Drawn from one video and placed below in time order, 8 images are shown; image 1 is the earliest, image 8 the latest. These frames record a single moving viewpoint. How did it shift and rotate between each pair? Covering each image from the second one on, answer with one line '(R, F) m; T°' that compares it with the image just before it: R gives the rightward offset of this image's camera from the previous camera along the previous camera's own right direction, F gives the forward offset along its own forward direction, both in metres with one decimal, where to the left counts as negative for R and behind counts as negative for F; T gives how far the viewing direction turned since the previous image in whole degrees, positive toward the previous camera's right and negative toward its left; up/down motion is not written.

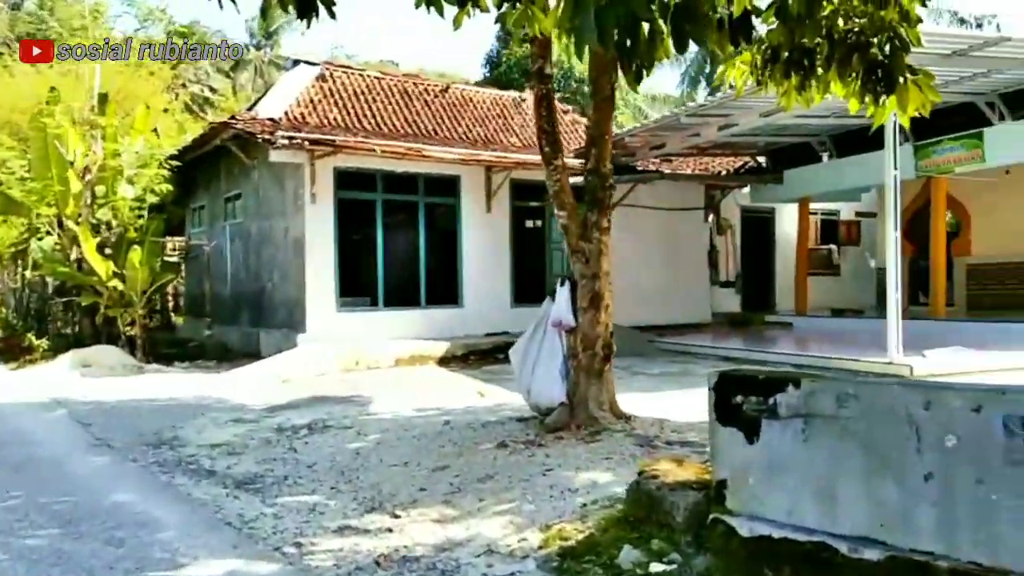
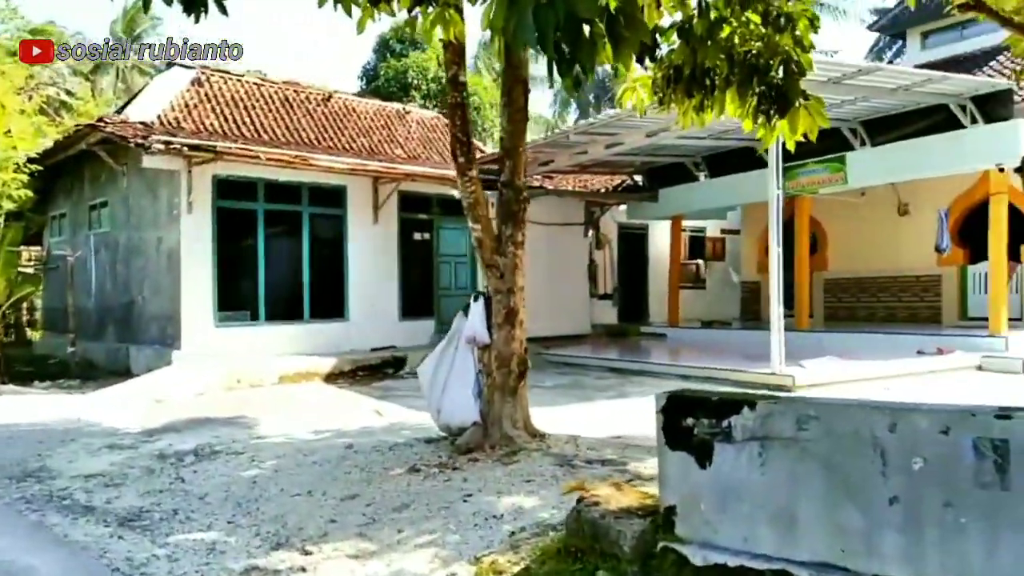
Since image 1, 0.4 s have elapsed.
(-0.3, +0.3) m; +8°
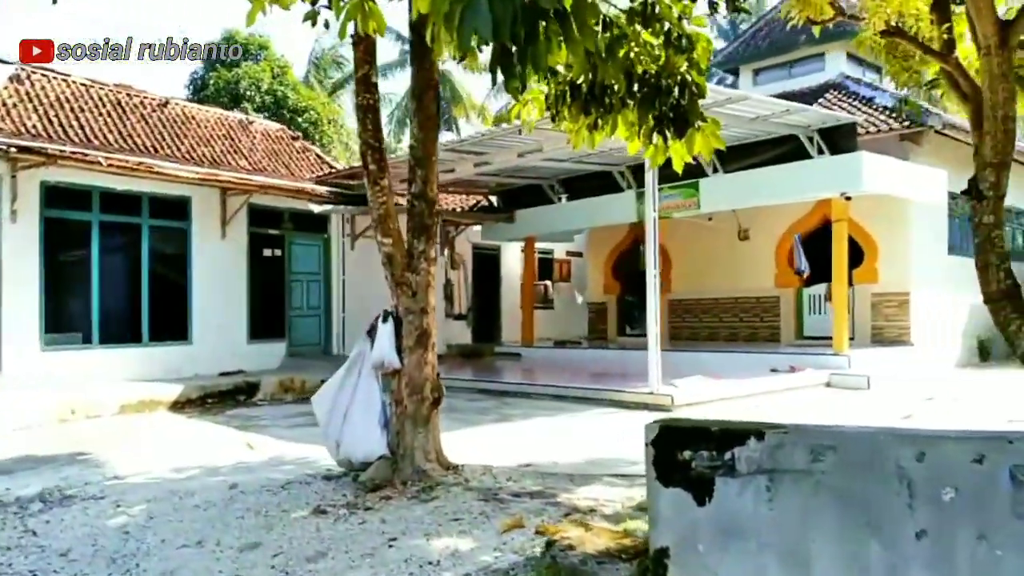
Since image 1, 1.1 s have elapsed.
(-0.6, +0.5) m; +11°
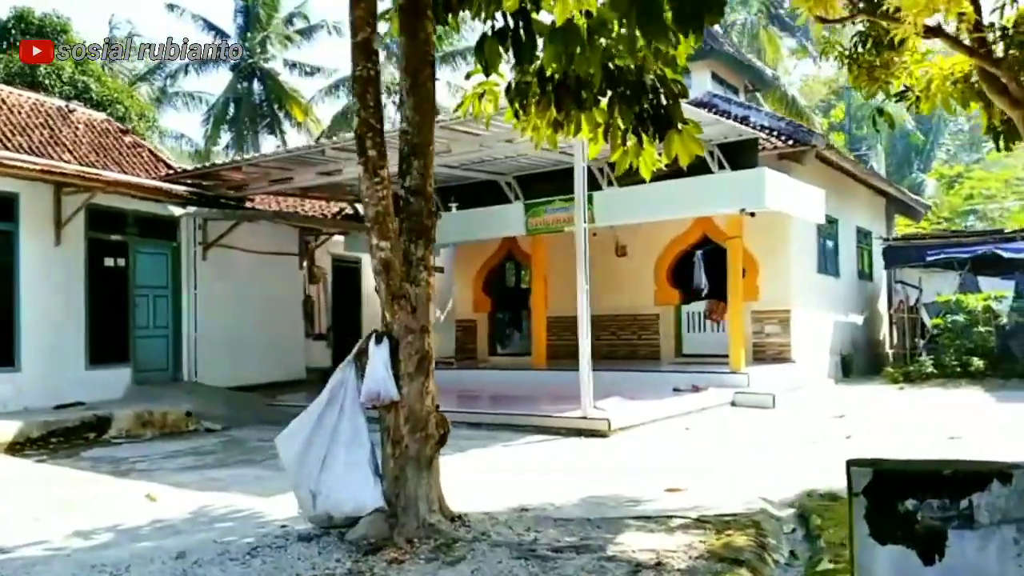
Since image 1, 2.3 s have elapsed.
(-1.2, +1.0) m; +13°
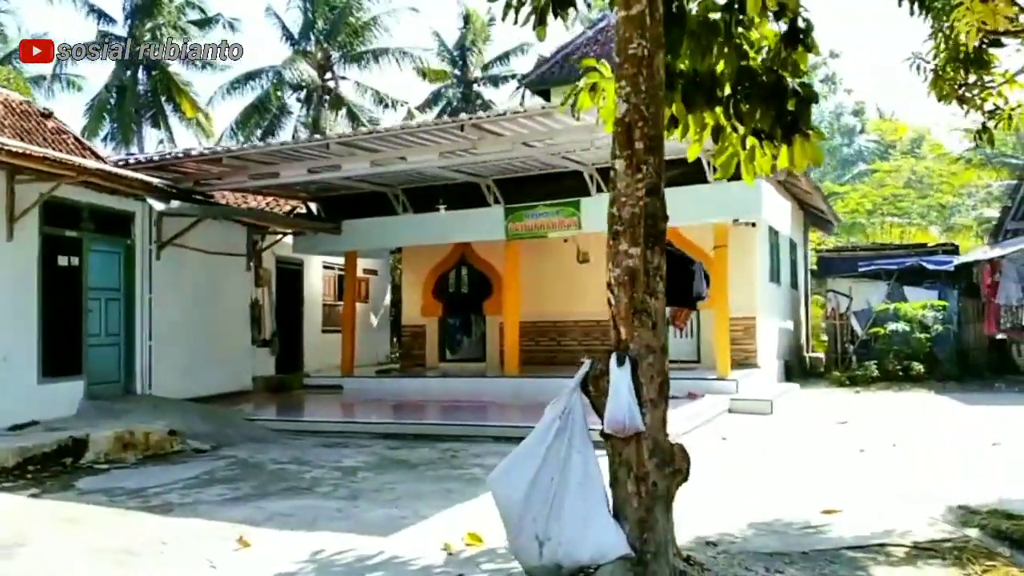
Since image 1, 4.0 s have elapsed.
(-1.9, +0.7) m; +10°
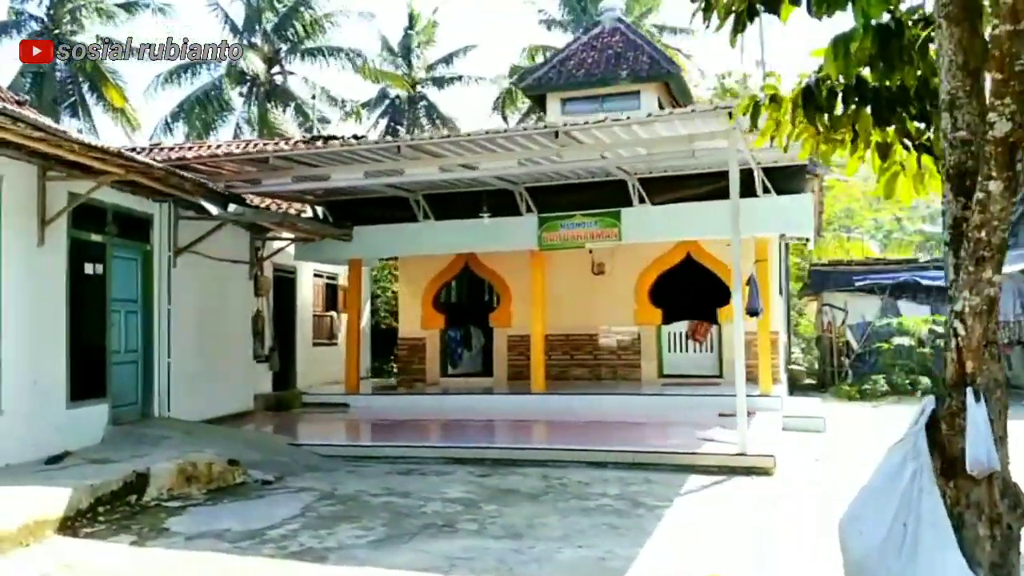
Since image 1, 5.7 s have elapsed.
(-2.0, +0.6) m; +7°
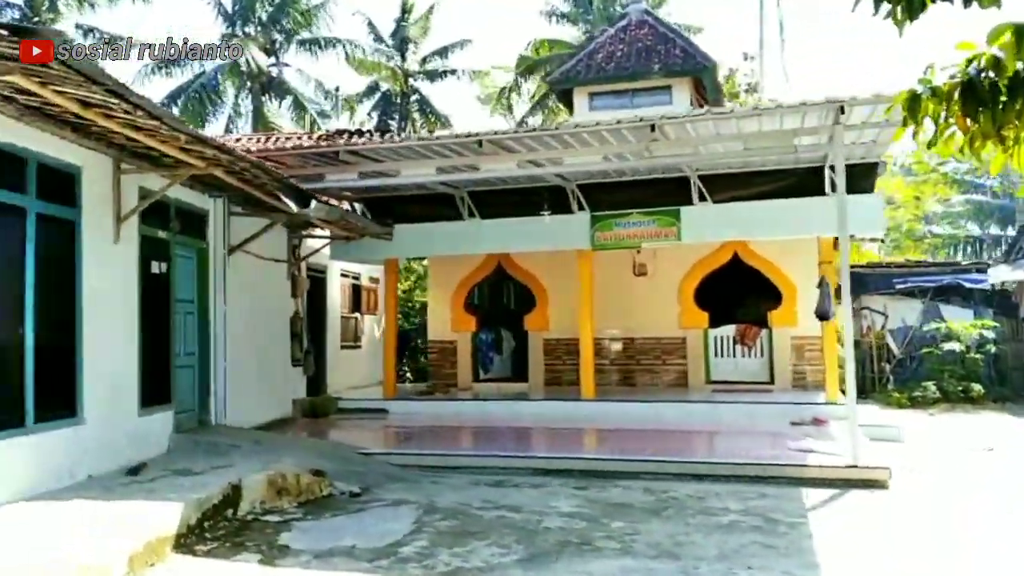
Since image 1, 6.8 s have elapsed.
(-1.2, +0.4) m; +2°
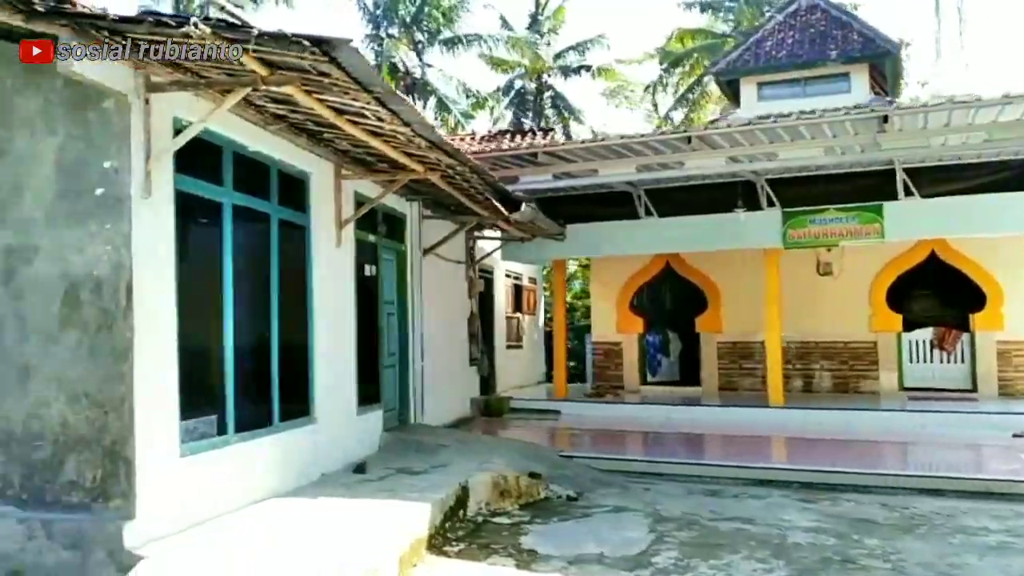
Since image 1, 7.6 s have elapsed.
(-0.9, +0.1) m; -7°
